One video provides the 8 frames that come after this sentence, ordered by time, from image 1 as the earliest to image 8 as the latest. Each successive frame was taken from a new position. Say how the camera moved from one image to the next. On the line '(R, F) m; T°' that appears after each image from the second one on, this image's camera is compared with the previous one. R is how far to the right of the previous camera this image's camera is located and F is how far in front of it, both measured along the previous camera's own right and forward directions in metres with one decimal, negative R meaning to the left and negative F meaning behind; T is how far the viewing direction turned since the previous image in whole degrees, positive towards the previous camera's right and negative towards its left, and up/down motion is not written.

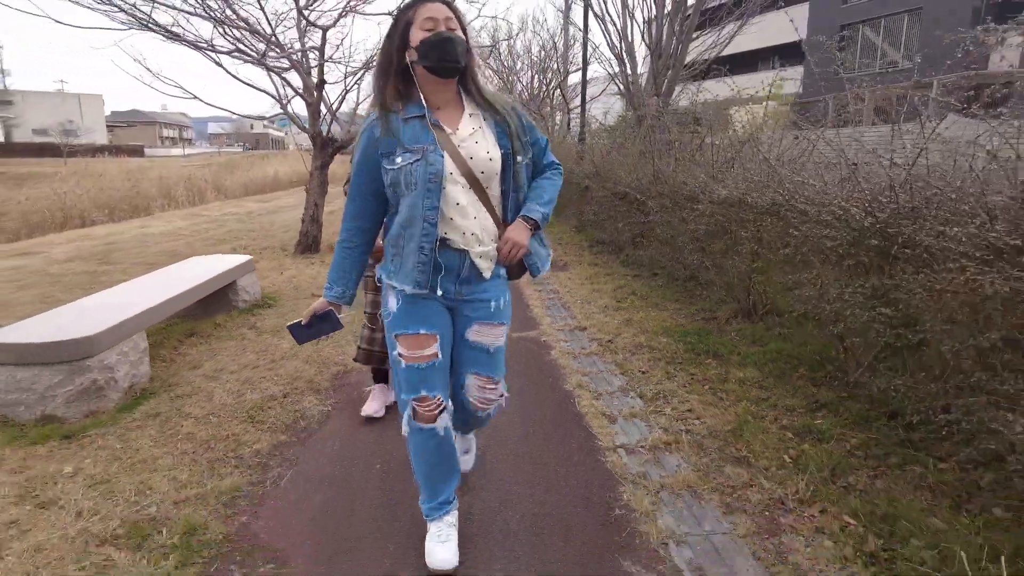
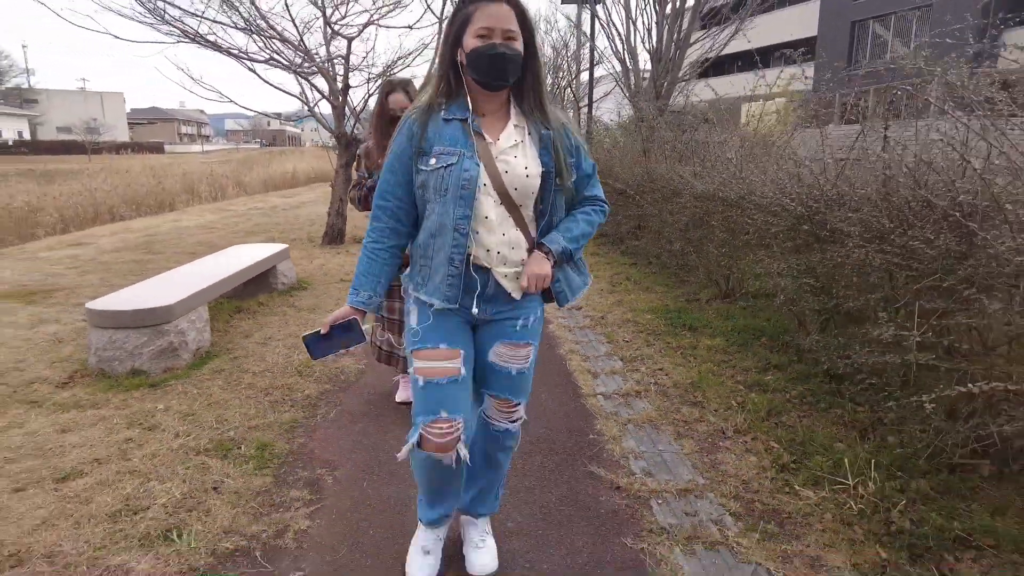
(+0.1, -0.6) m; -1°
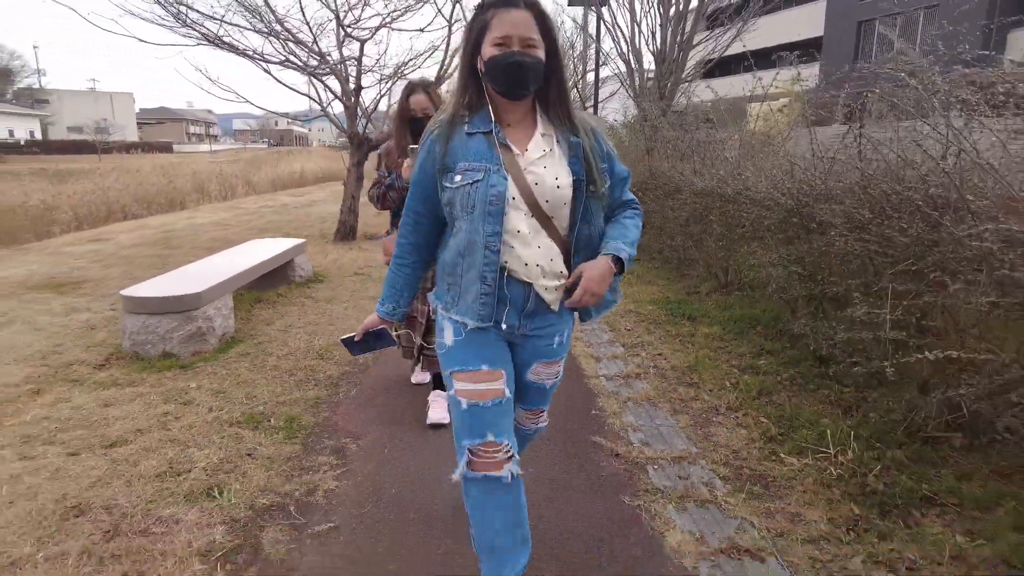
(0.0, -0.2) m; -1°
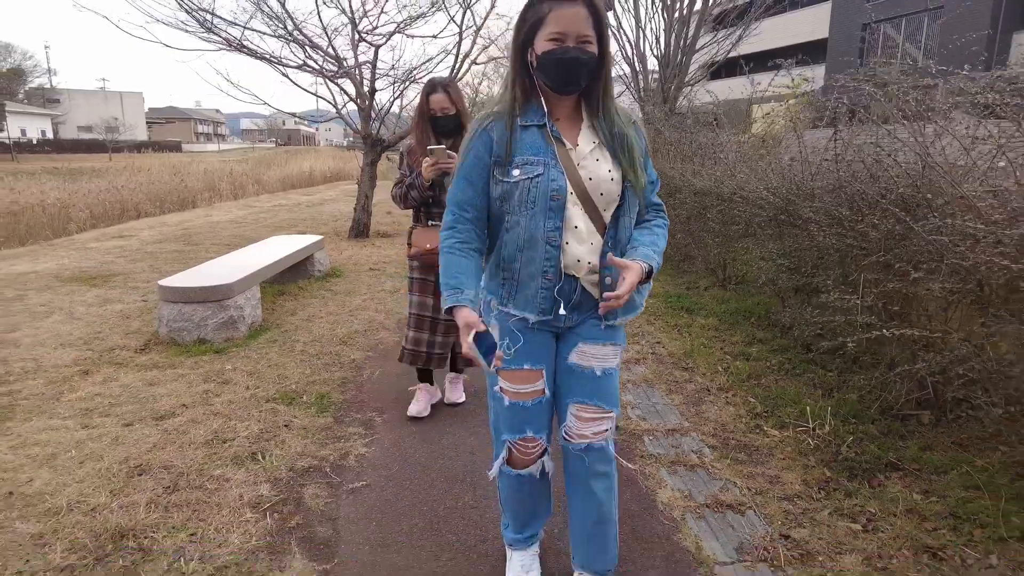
(0.0, -0.3) m; -1°
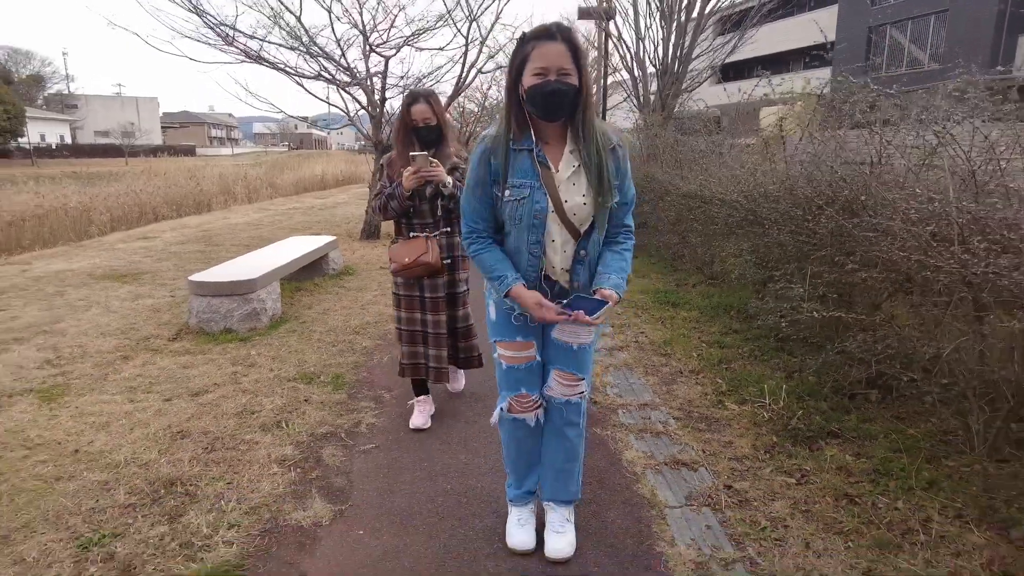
(+0.1, -0.4) m; -1°
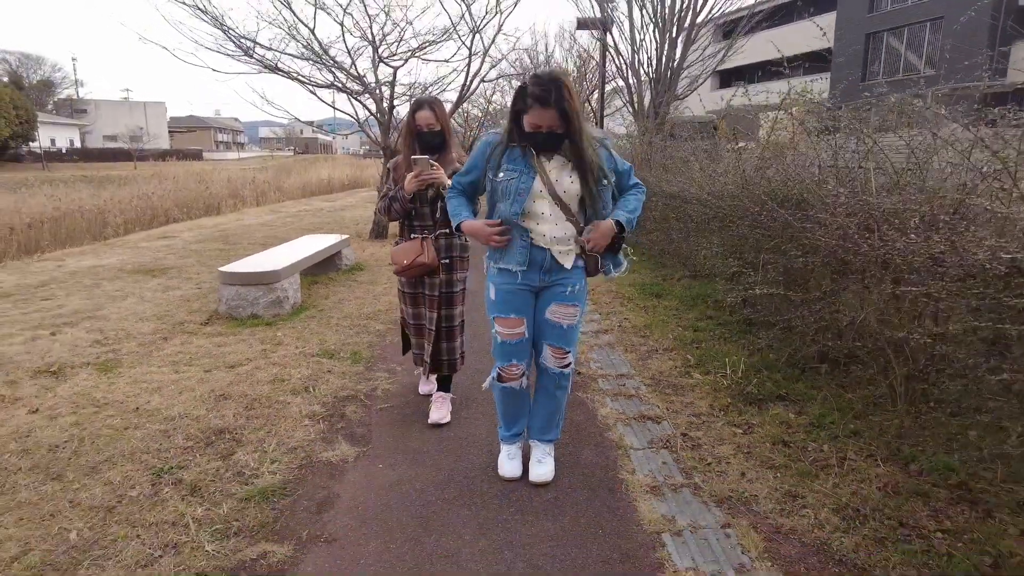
(+0.1, -0.5) m; 0°
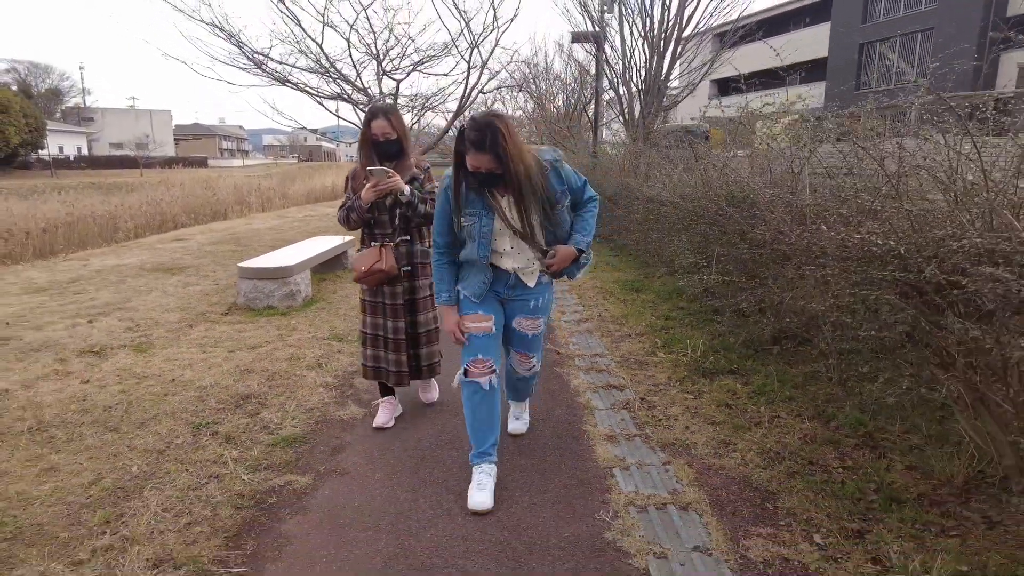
(+0.1, -0.5) m; 0°
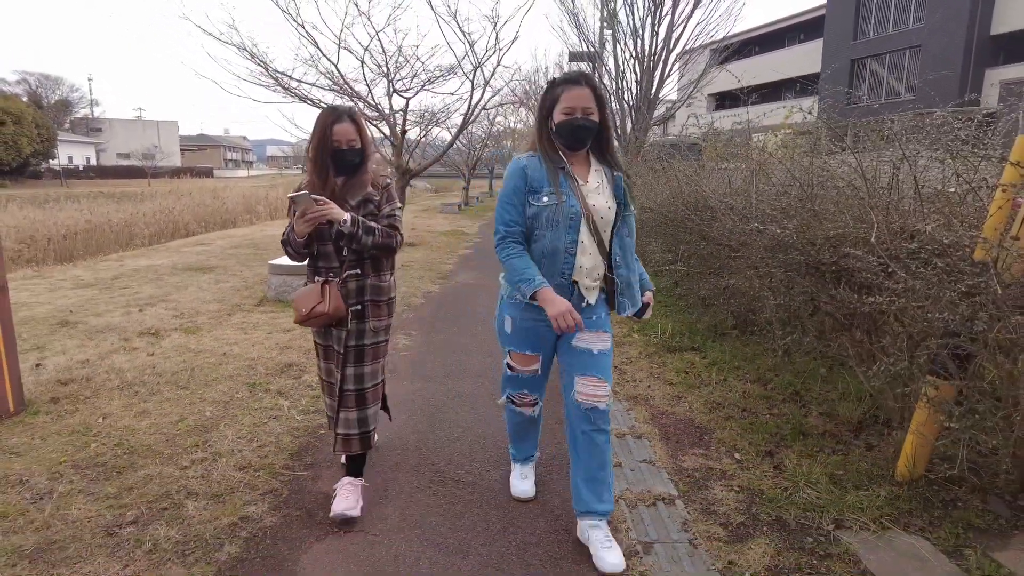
(0.0, -0.7) m; 0°
